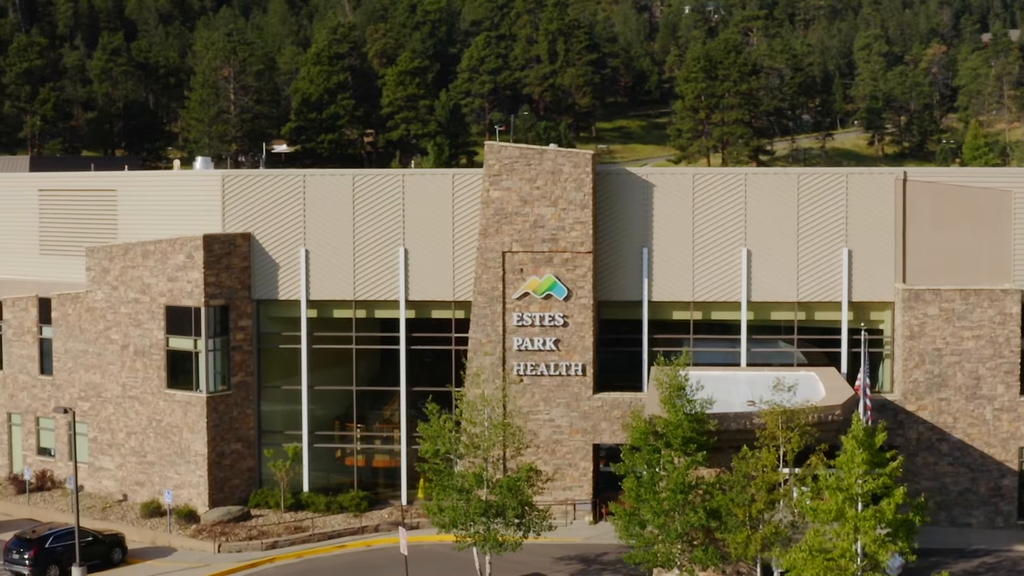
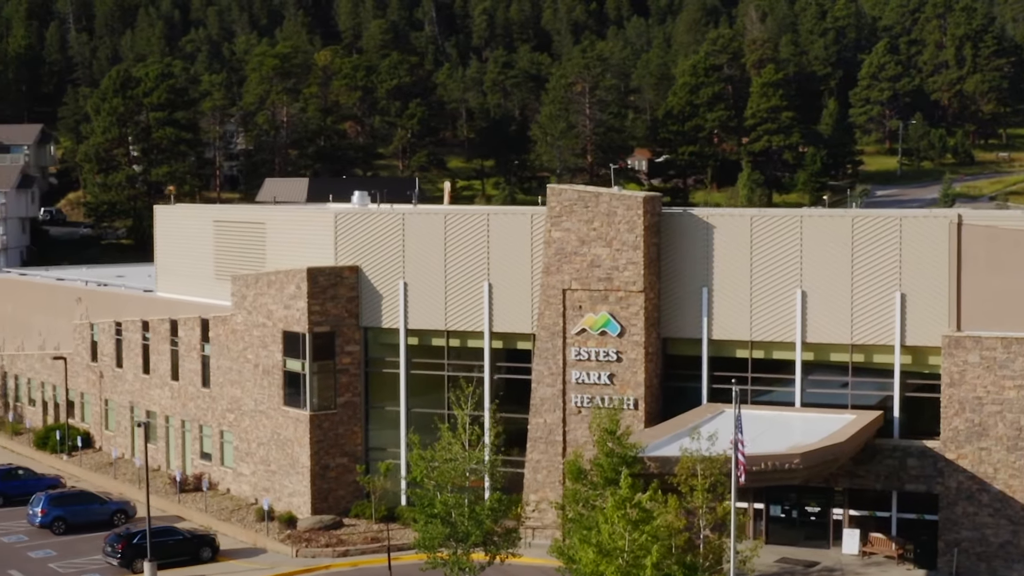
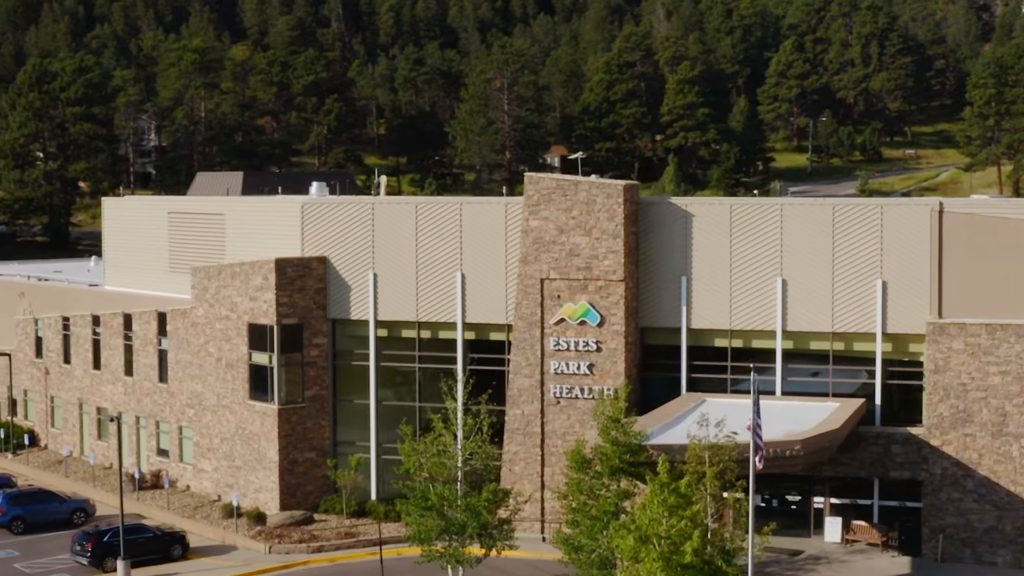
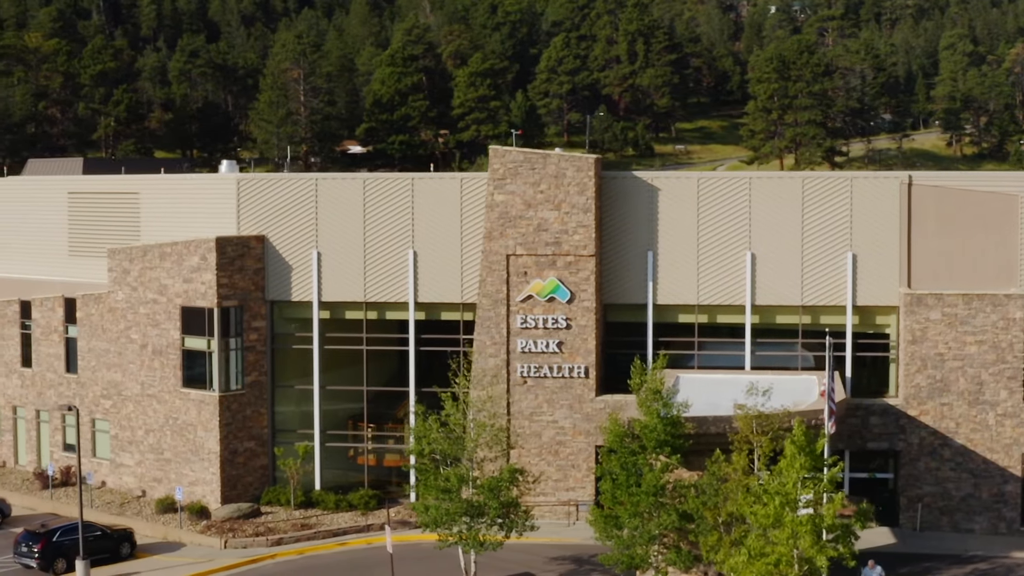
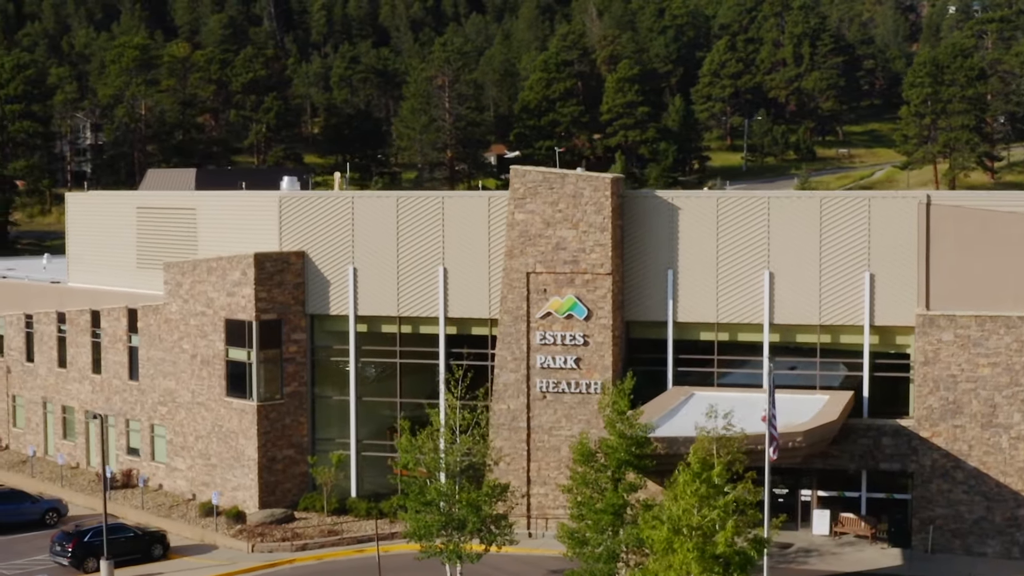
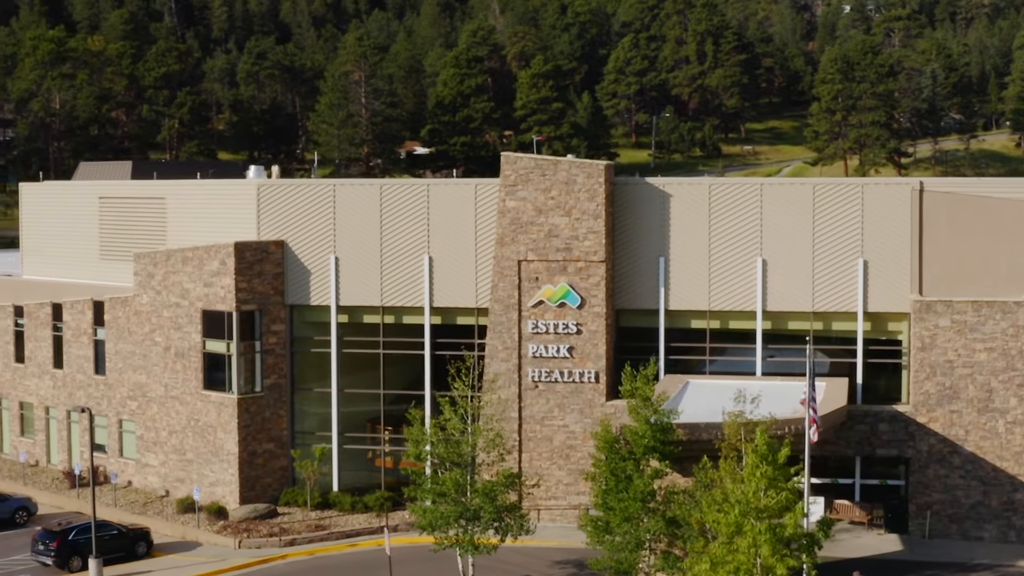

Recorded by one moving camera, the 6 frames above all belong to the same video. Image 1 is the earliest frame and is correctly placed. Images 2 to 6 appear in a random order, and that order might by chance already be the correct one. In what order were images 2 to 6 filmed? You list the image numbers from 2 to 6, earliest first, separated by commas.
4, 6, 5, 3, 2
